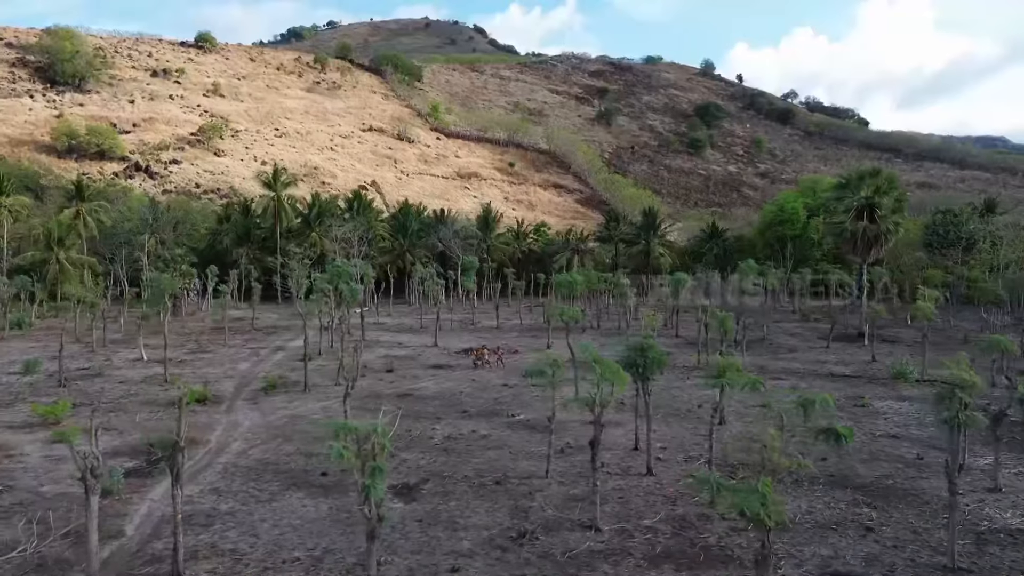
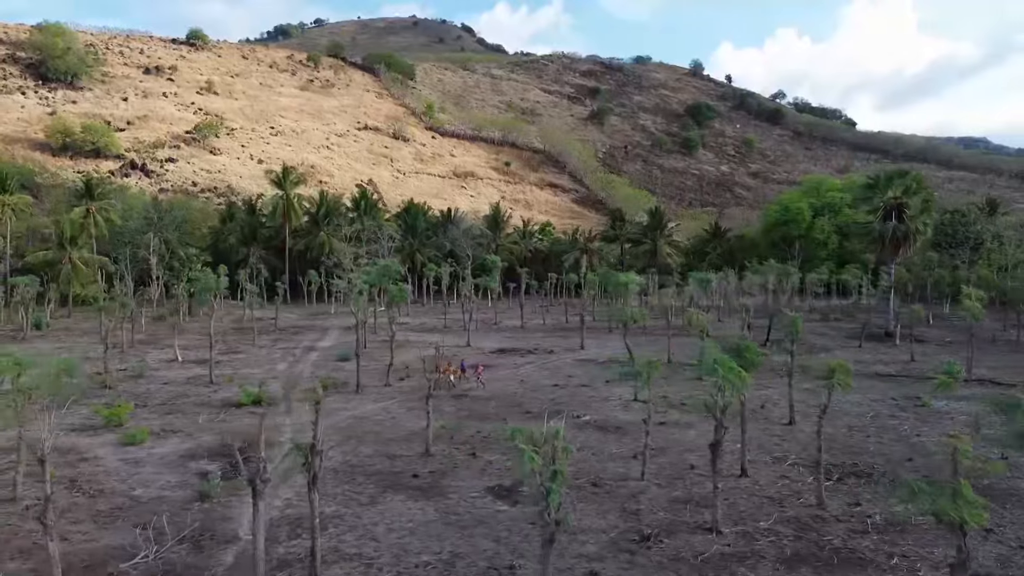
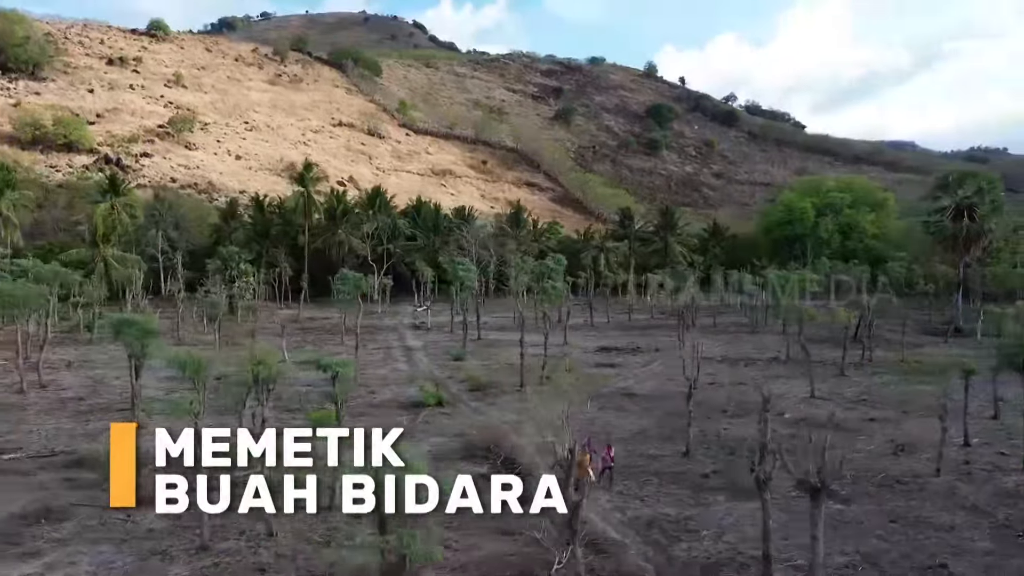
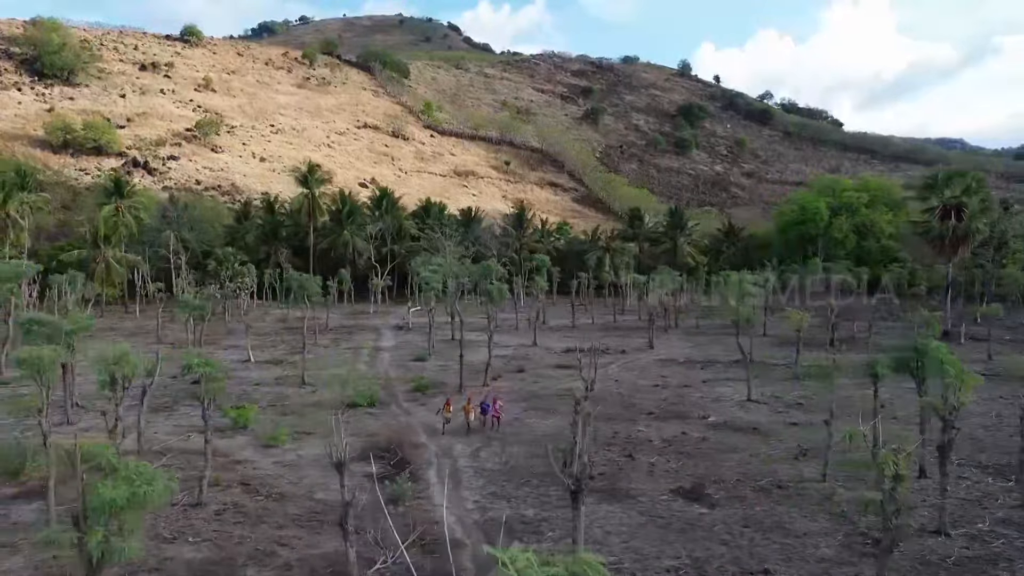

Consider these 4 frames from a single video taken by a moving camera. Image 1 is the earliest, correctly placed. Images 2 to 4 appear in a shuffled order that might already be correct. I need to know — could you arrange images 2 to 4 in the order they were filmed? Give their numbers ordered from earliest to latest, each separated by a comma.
2, 4, 3
